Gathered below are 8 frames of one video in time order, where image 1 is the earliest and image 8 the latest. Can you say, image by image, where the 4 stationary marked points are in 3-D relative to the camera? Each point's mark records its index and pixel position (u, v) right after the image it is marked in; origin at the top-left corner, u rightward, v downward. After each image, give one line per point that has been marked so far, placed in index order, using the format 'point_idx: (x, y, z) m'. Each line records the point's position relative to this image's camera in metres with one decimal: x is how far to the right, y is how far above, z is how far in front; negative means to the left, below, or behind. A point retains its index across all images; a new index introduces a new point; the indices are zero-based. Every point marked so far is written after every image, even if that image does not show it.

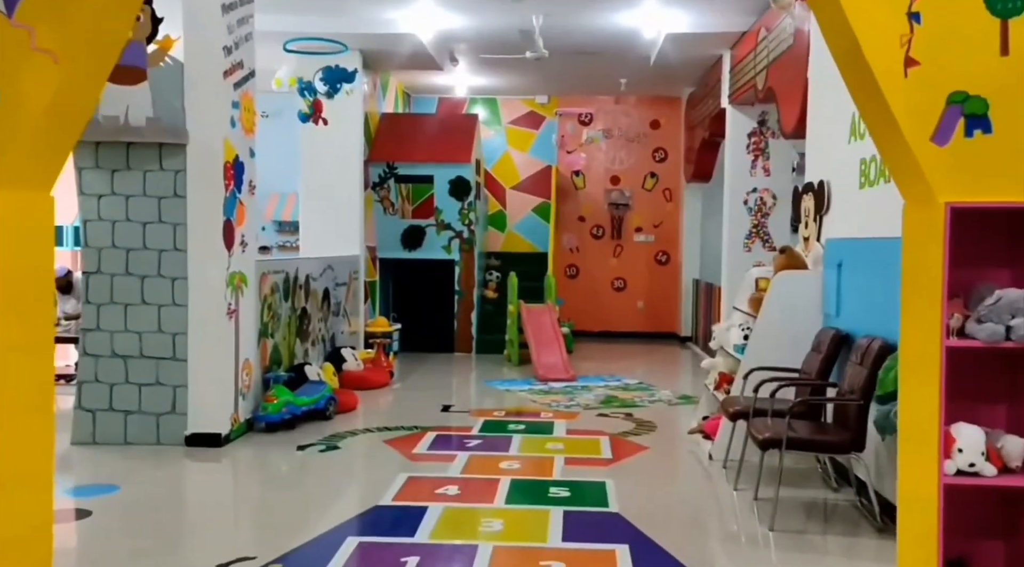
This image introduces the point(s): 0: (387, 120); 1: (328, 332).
0: (-1.2, +1.6, +9.9) m
1: (-1.3, -0.4, +7.5) m
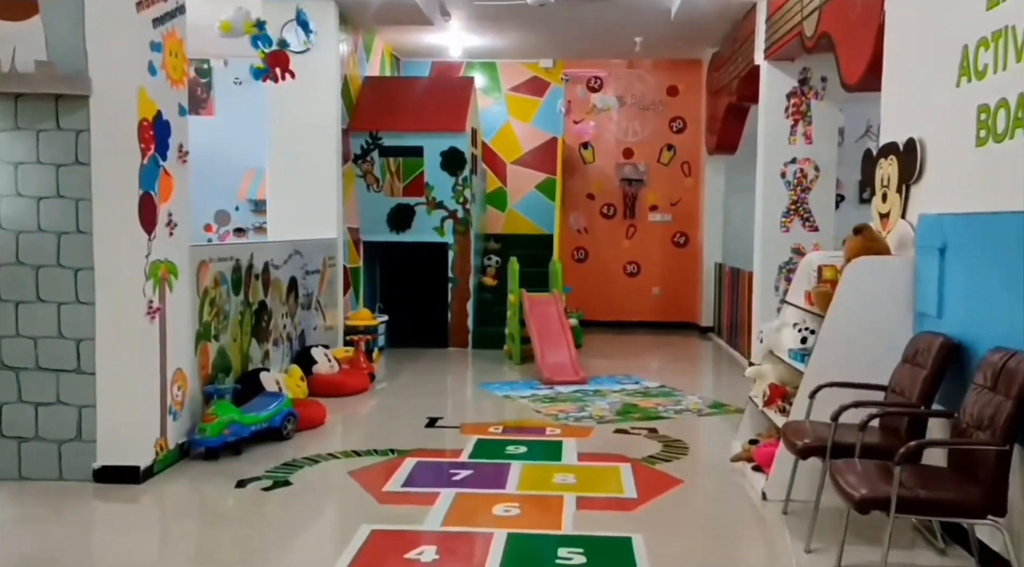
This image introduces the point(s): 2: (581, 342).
0: (-1.2, +1.7, +8.7) m
1: (-1.3, -0.3, +6.3) m
2: (+0.6, -0.5, +8.7) m
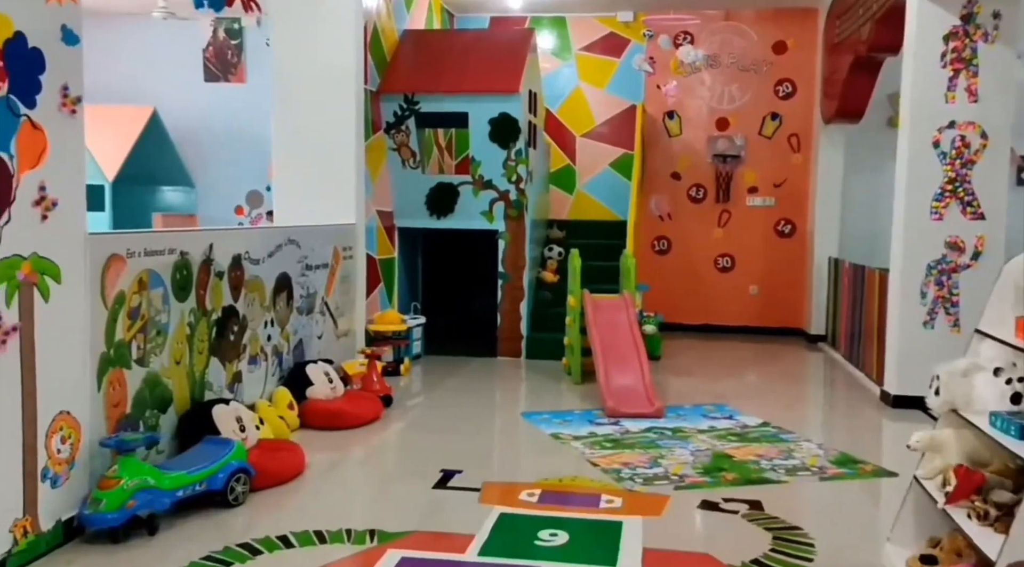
0: (-0.7, +1.8, +7.2) m
1: (-1.1, -0.3, +4.9) m
2: (+1.0, -0.5, +7.1) m
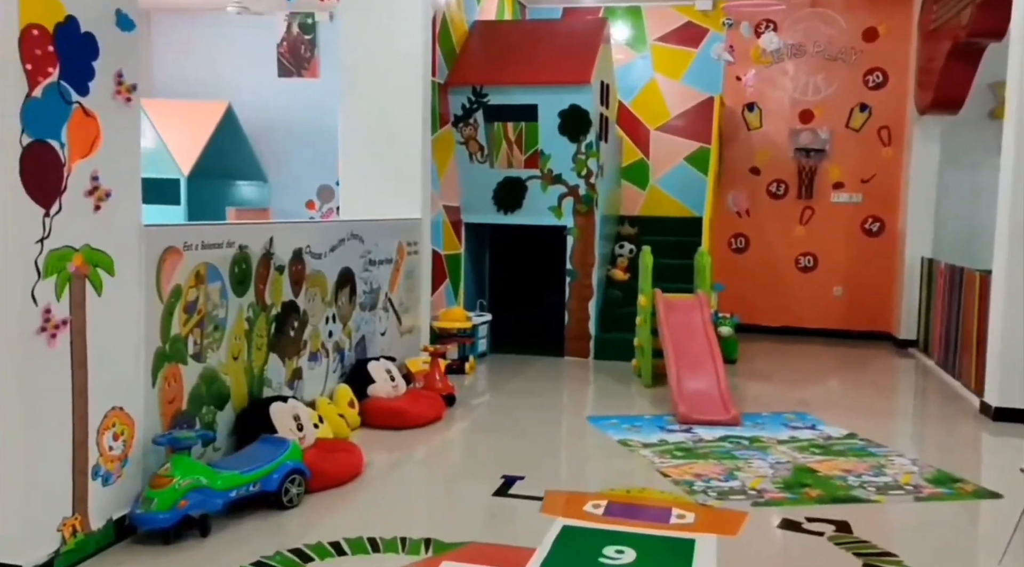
0: (-0.2, +1.8, +7.1) m
1: (-0.8, -0.3, +4.8) m
2: (+1.5, -0.5, +6.8) m
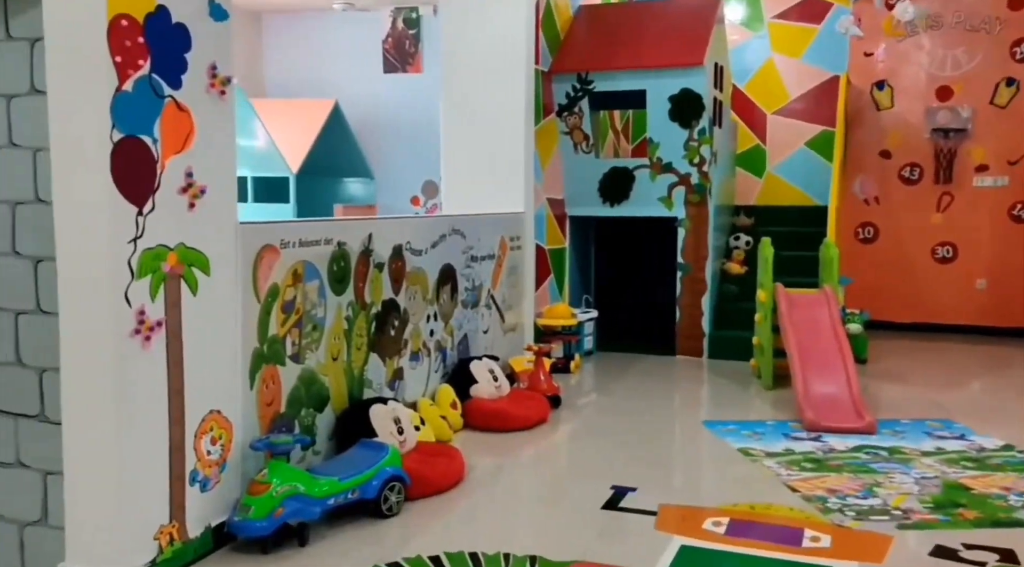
0: (+0.5, +1.8, +6.8) m
1: (-0.3, -0.2, +4.7) m
2: (+2.2, -0.5, +6.4) m
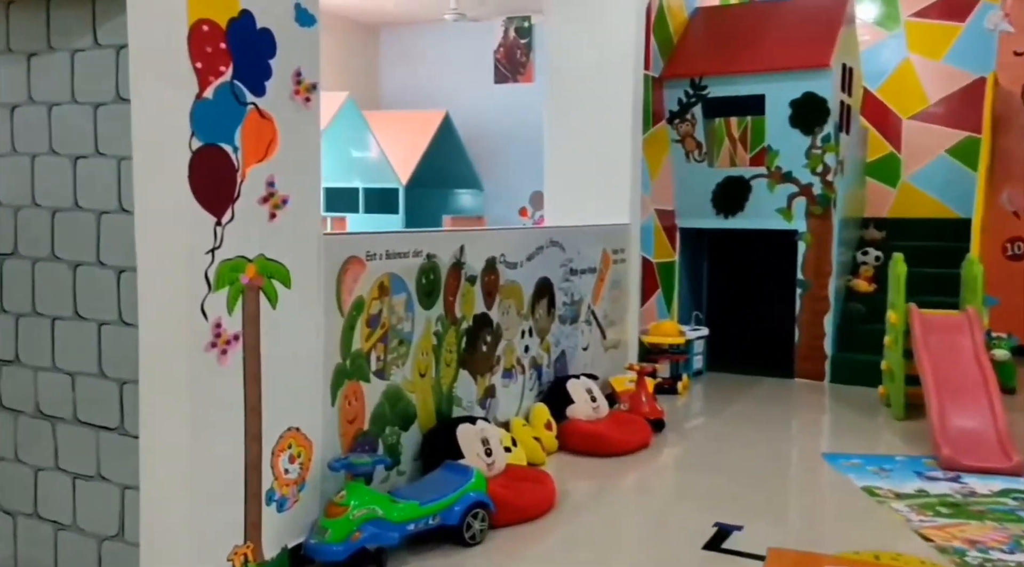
0: (+1.2, +1.7, +6.5) m
1: (+0.2, -0.3, +4.4) m
2: (+2.8, -0.6, +5.9) m
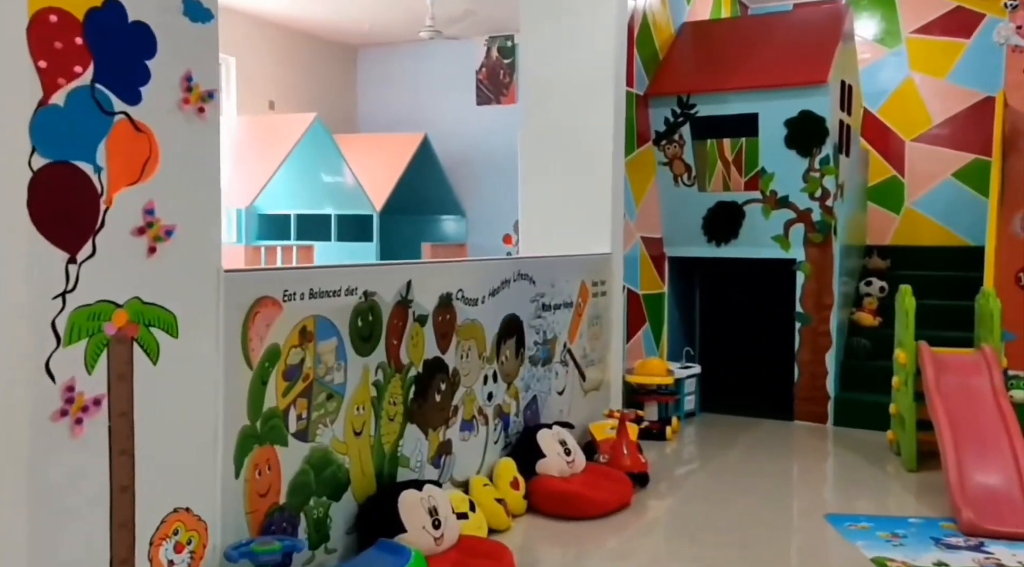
0: (+1.1, +1.5, +6.1) m
1: (0.0, -0.5, +4.0) m
2: (+2.7, -0.7, +5.4) m
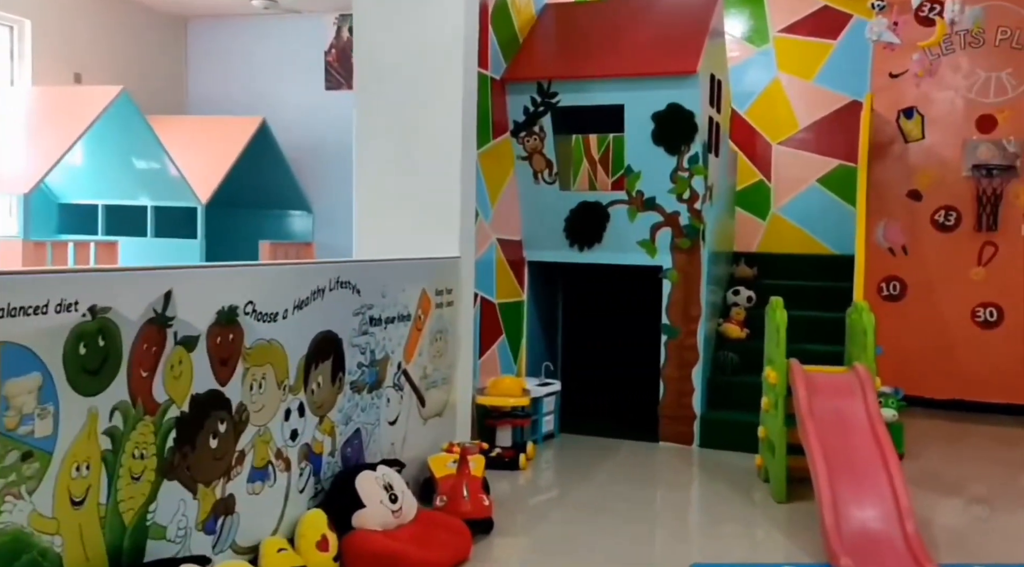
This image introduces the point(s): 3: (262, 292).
0: (+0.2, +1.5, +5.5) m
1: (-0.6, -0.5, +3.3) m
2: (+1.9, -0.8, +5.1) m
3: (-0.7, 0.0, +2.8) m
